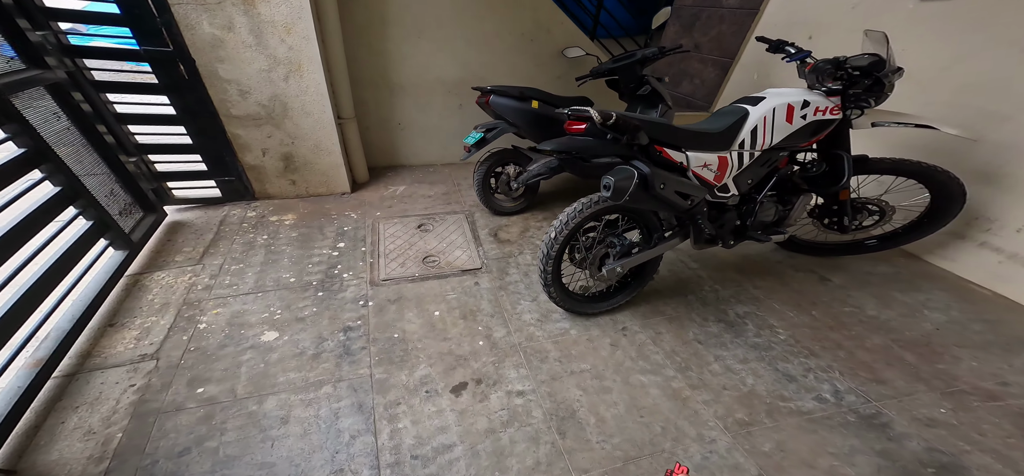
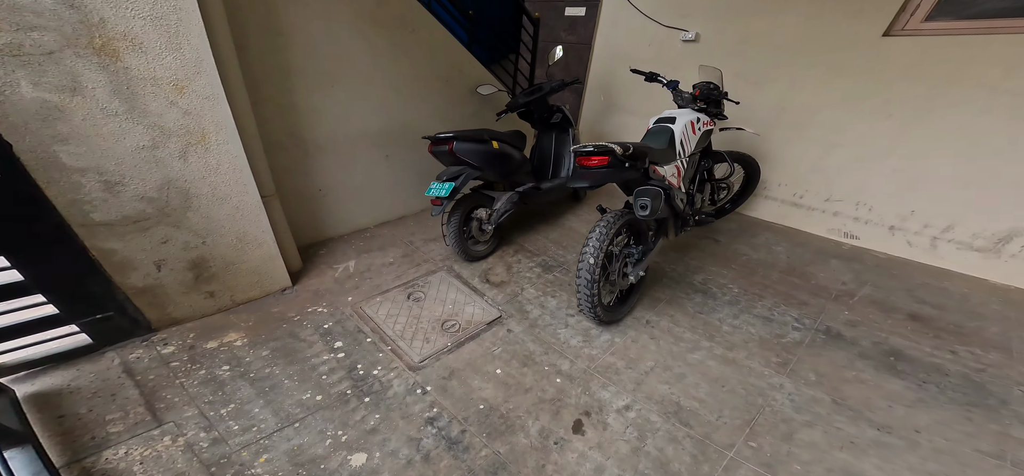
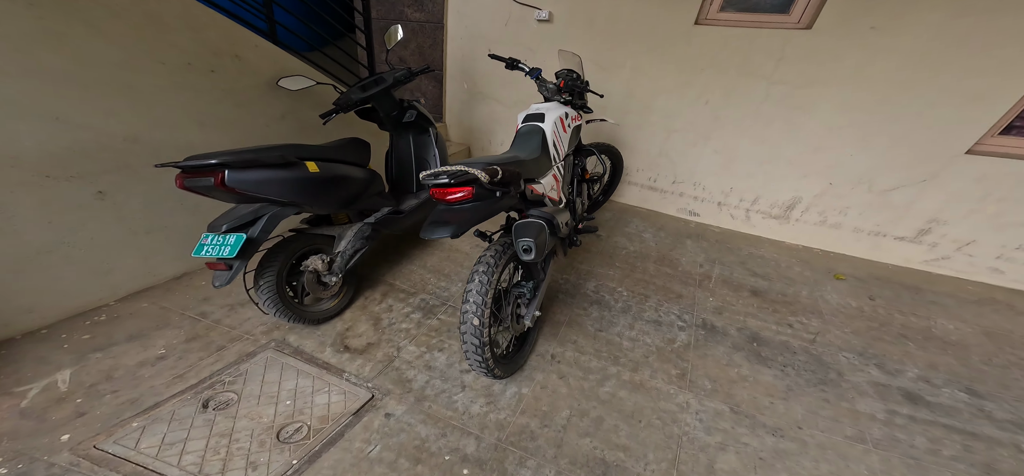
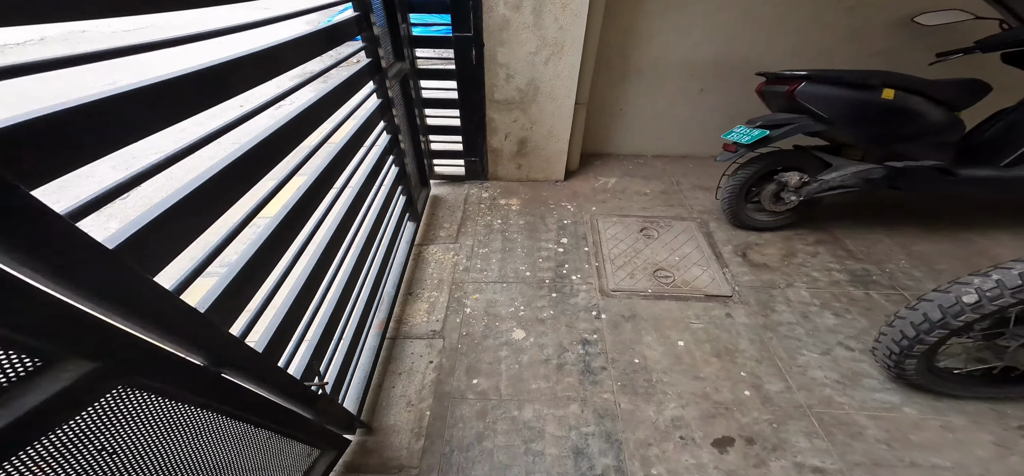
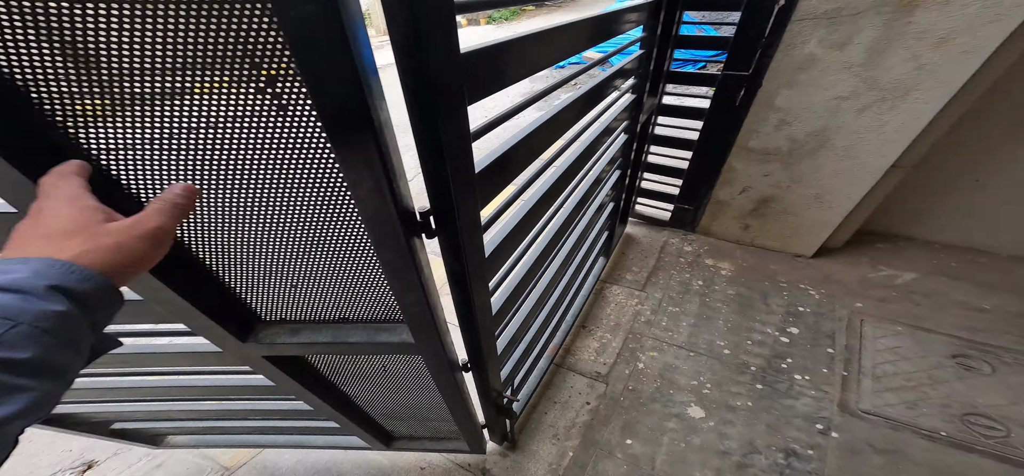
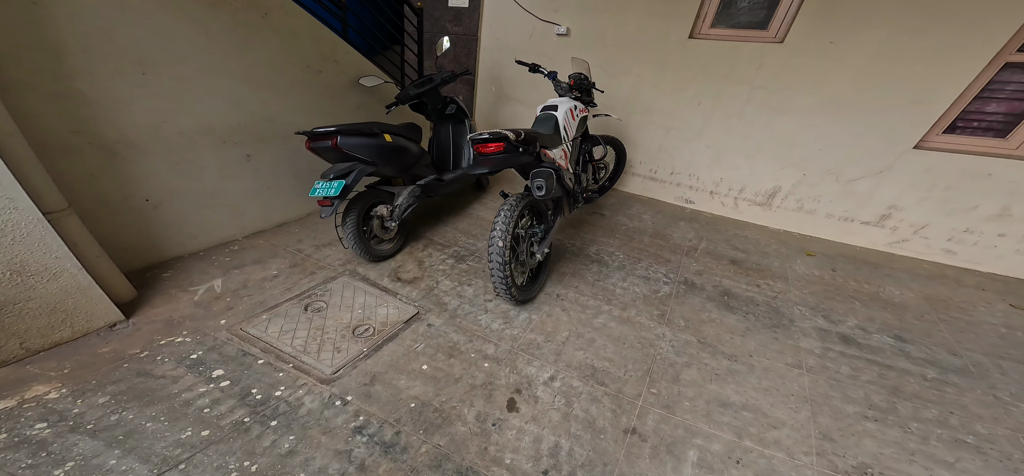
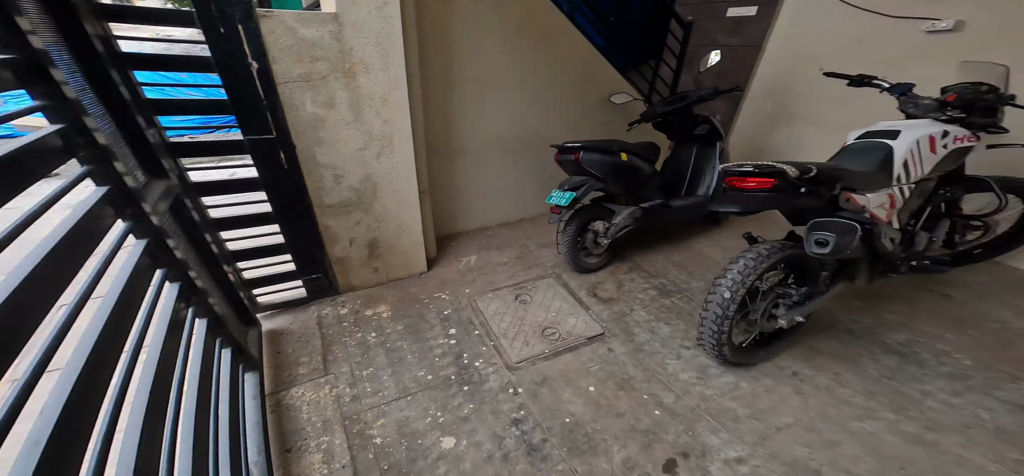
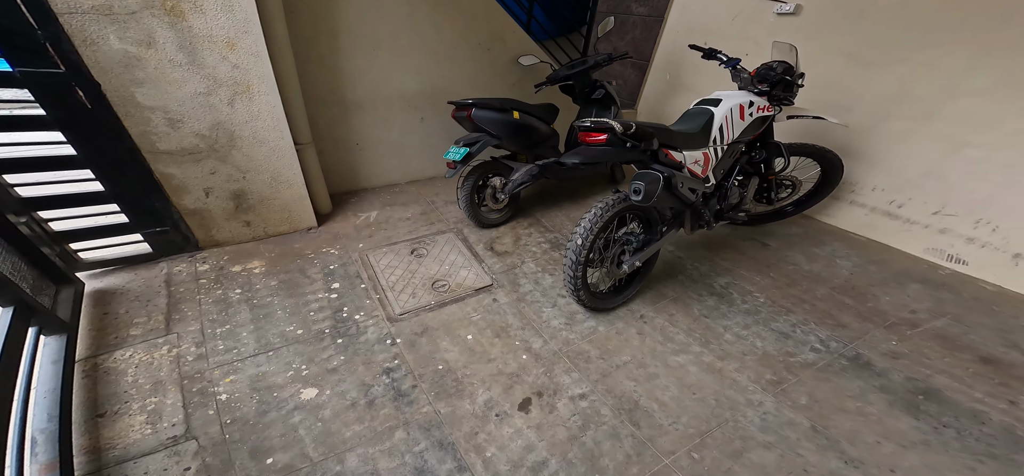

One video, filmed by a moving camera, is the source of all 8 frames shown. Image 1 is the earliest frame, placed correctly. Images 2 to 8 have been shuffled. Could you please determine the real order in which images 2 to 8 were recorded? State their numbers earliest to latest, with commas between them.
8, 4, 5, 7, 2, 6, 3
